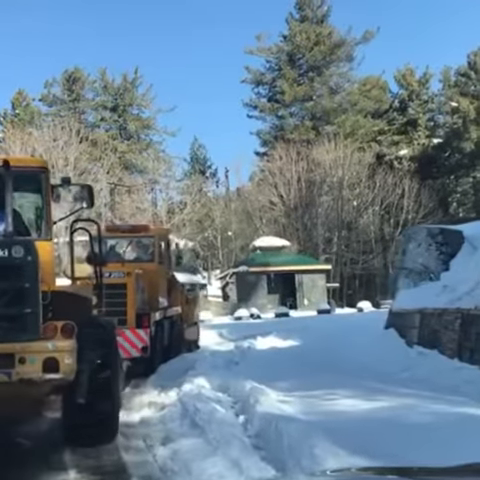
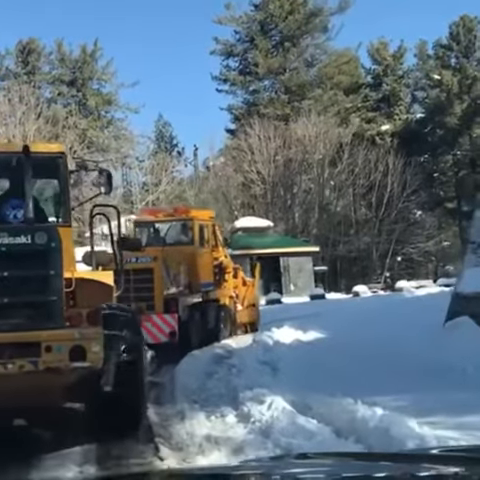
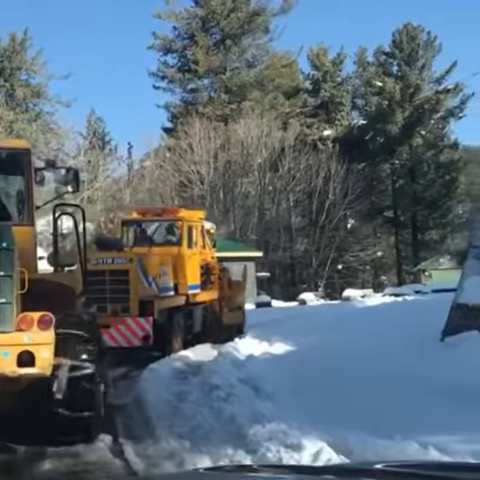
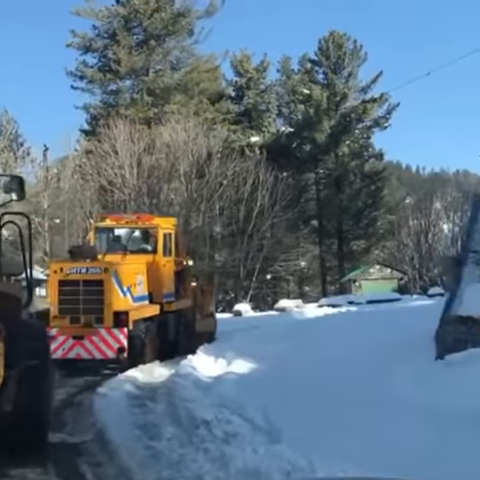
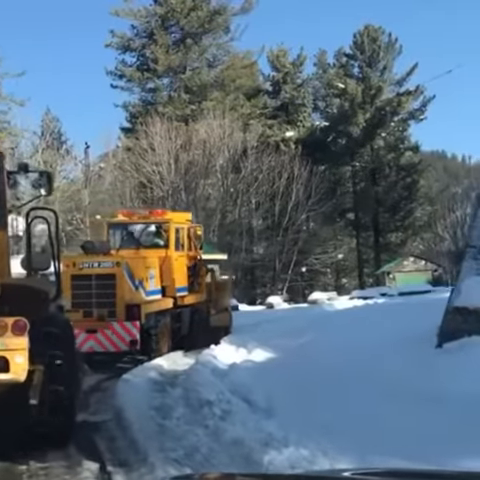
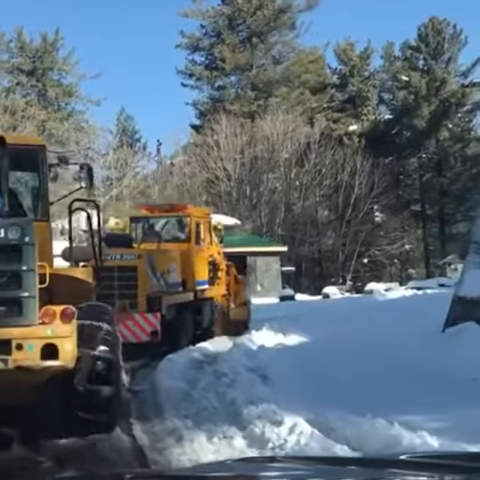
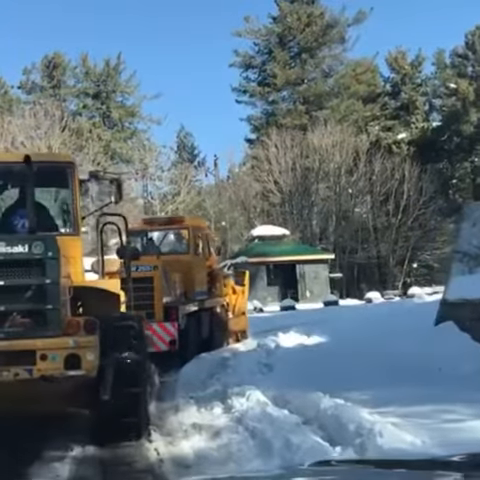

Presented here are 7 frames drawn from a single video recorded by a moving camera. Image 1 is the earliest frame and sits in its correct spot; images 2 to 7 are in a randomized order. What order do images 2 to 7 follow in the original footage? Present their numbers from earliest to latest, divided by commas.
7, 2, 6, 3, 5, 4
